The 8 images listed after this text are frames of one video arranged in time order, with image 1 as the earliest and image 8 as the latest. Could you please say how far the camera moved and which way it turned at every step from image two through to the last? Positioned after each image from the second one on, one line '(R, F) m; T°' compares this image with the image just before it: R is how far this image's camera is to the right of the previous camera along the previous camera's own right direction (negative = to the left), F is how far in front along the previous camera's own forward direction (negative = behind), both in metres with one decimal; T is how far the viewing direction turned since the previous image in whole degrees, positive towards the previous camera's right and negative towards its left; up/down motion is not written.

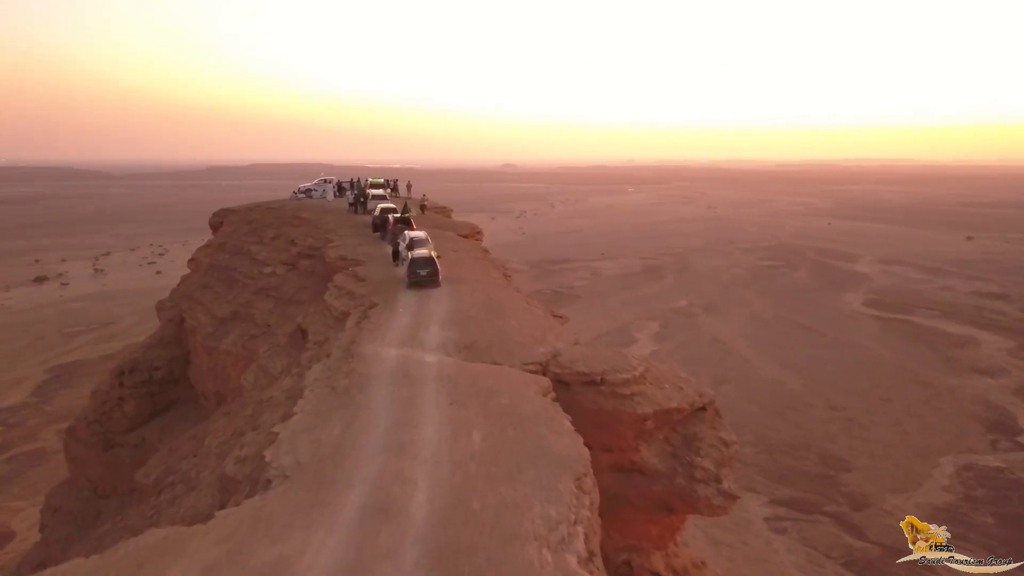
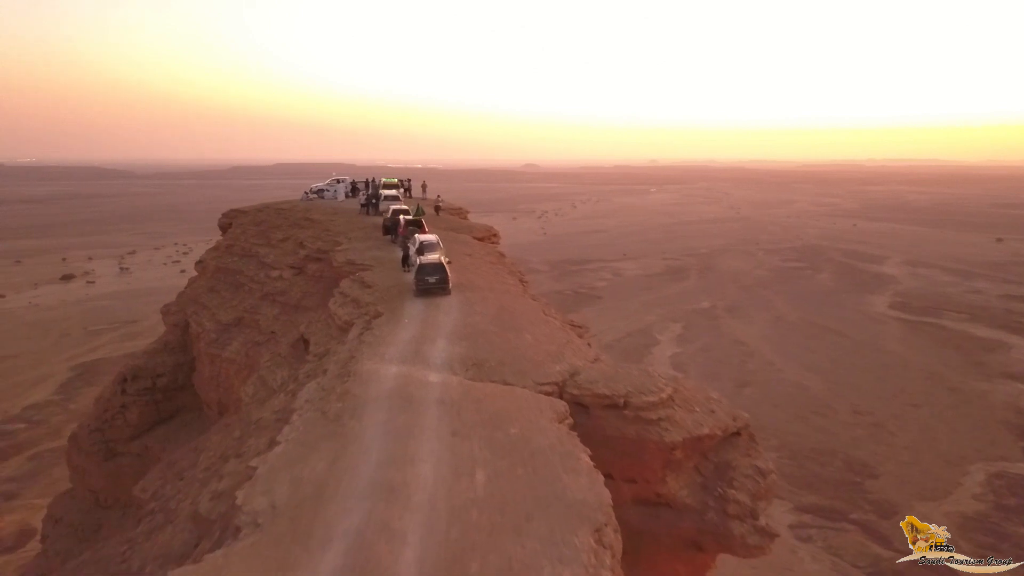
(+0.1, +1.0) m; -2°
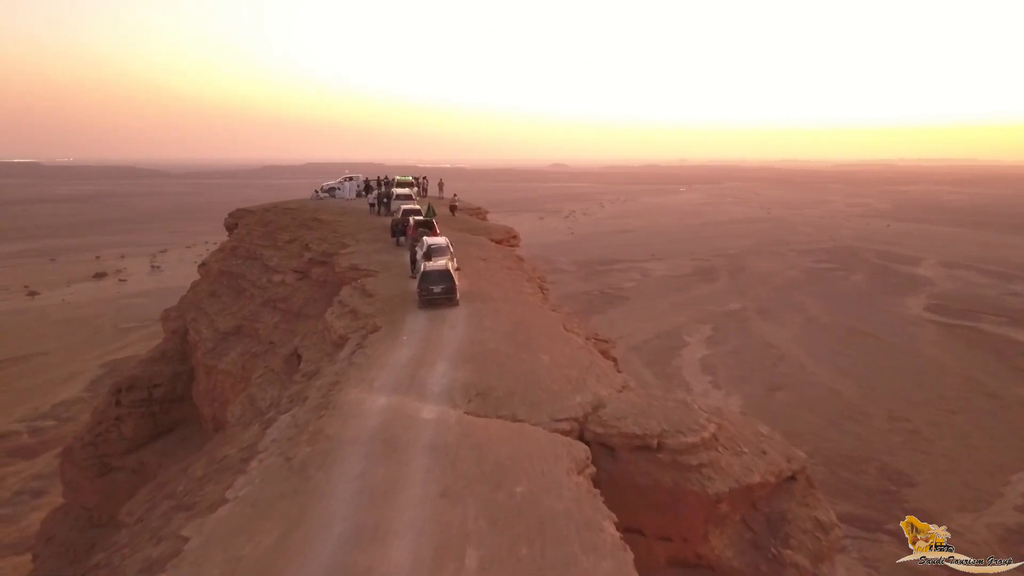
(+0.2, +1.6) m; -3°
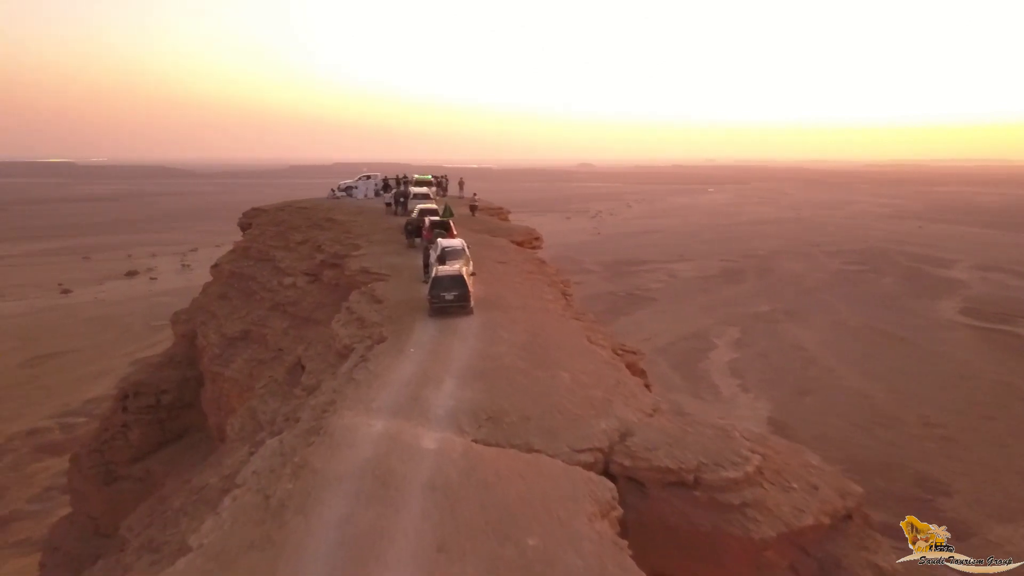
(+0.1, +1.0) m; -2°
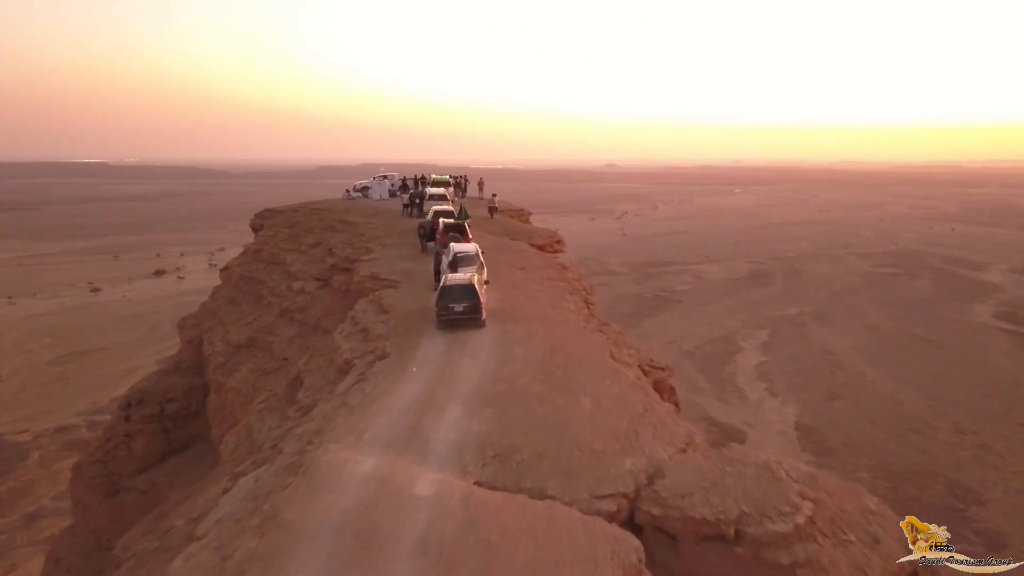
(+0.1, +1.0) m; -2°
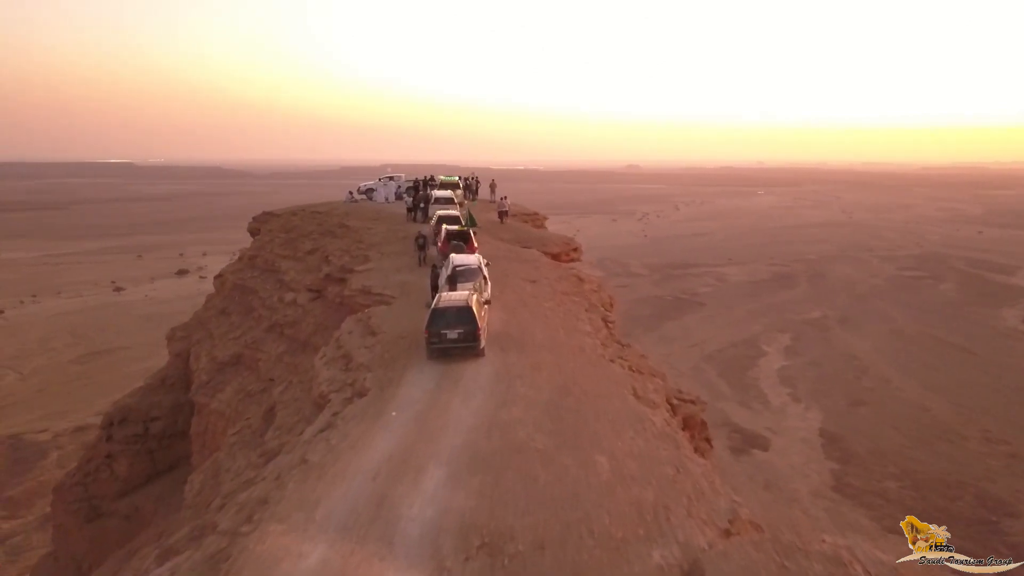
(+0.2, +1.5) m; -2°
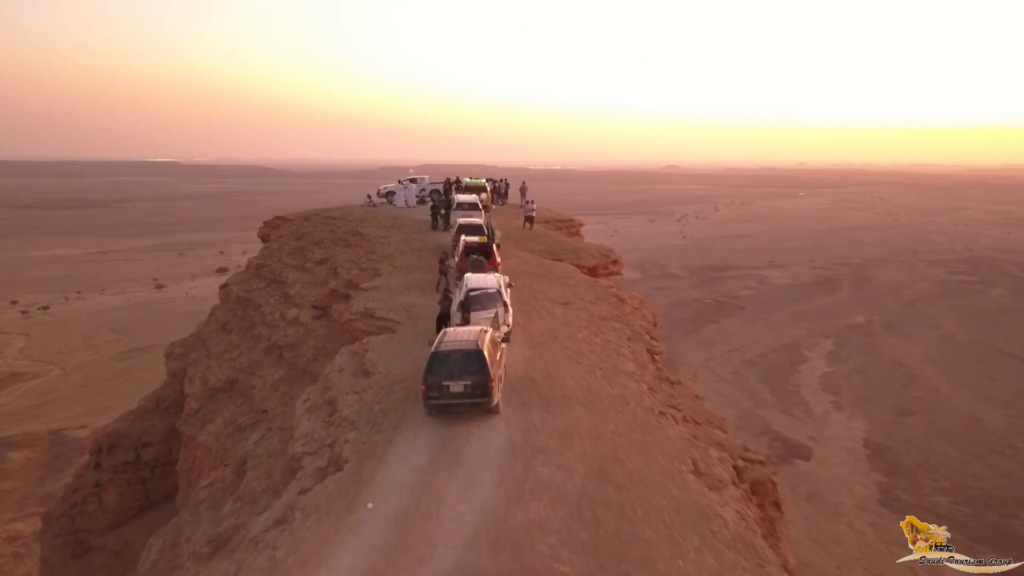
(+0.1, +1.8) m; -3°
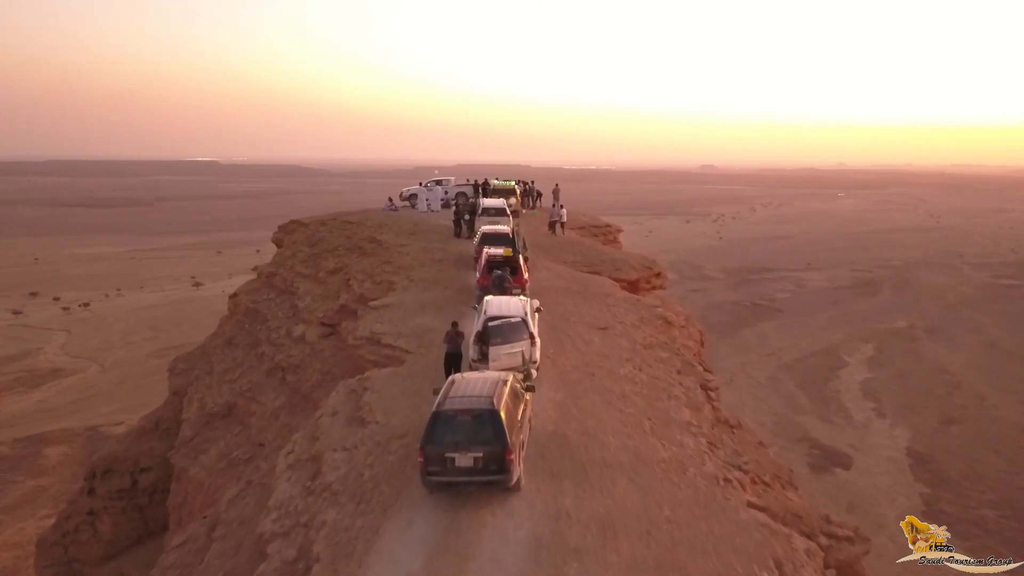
(0.0, +1.5) m; -3°
